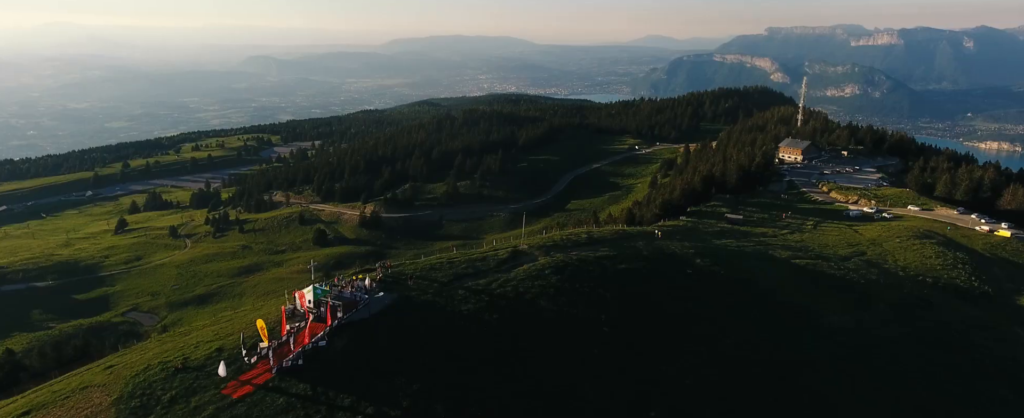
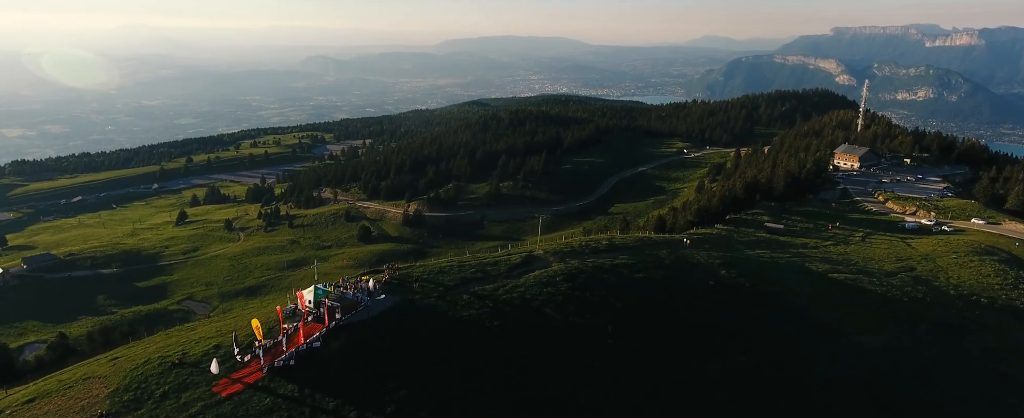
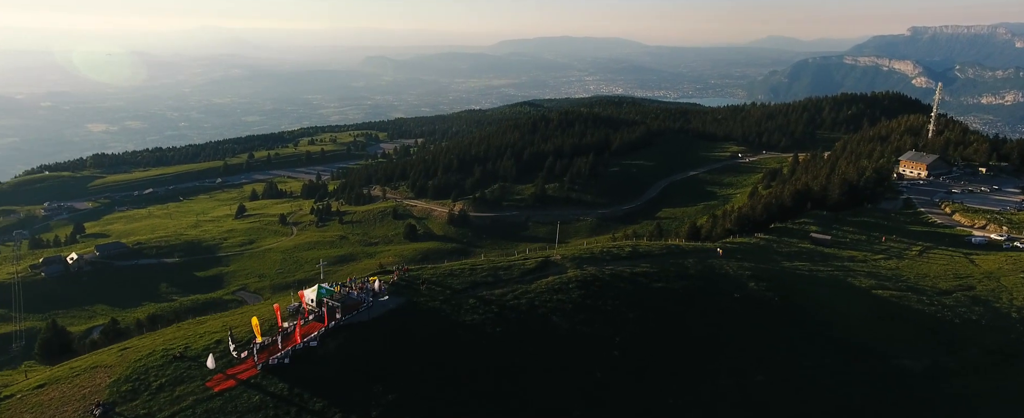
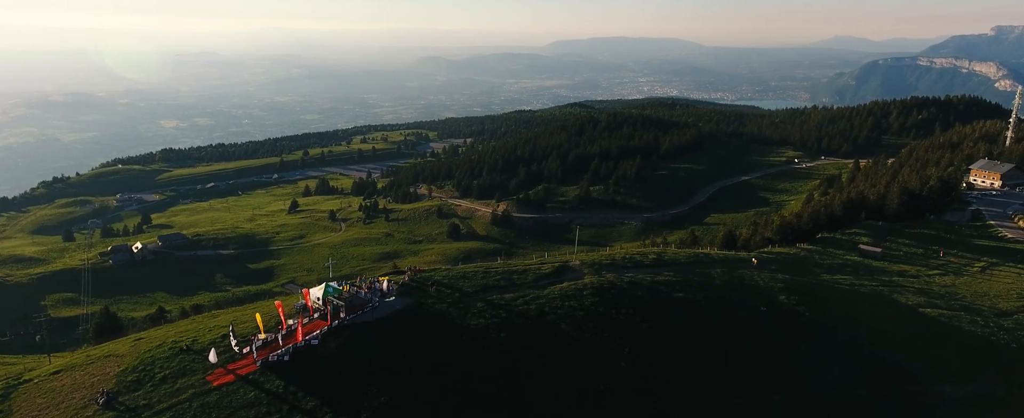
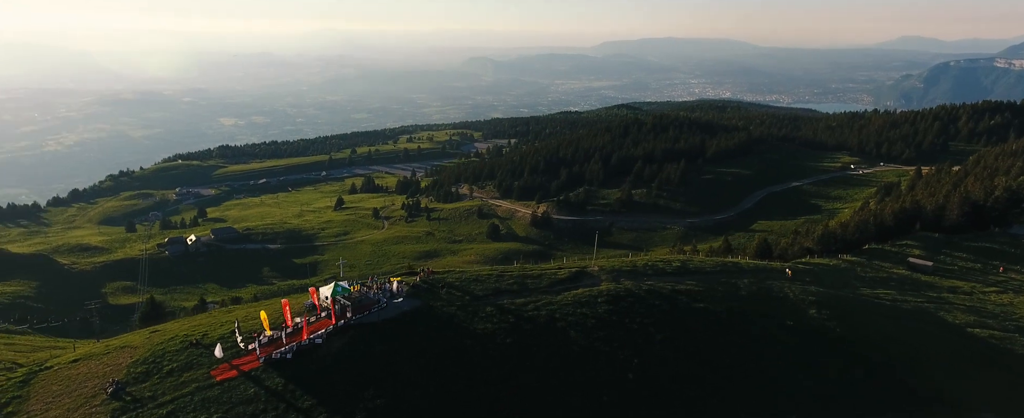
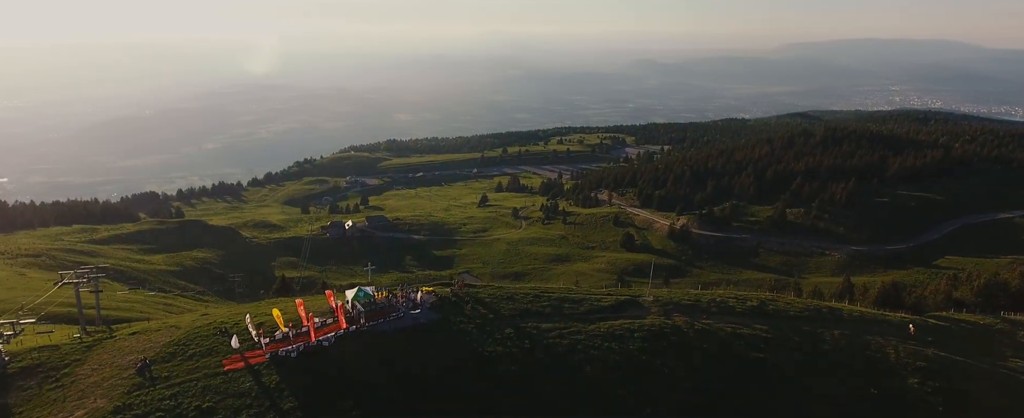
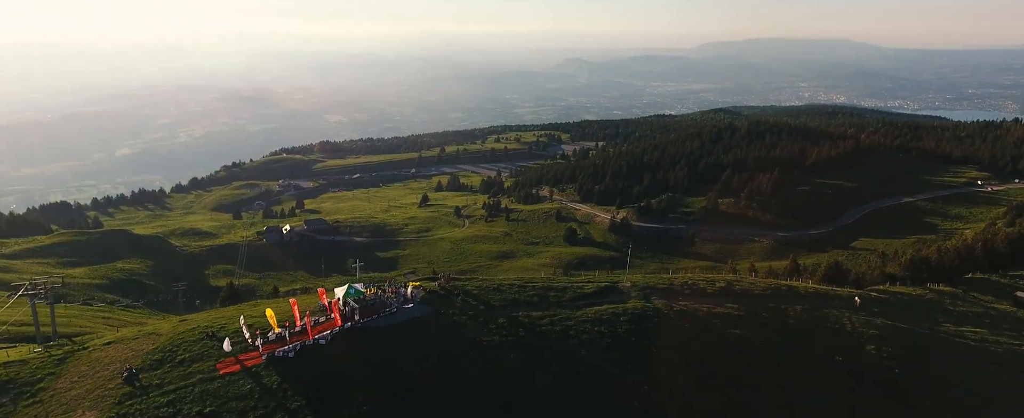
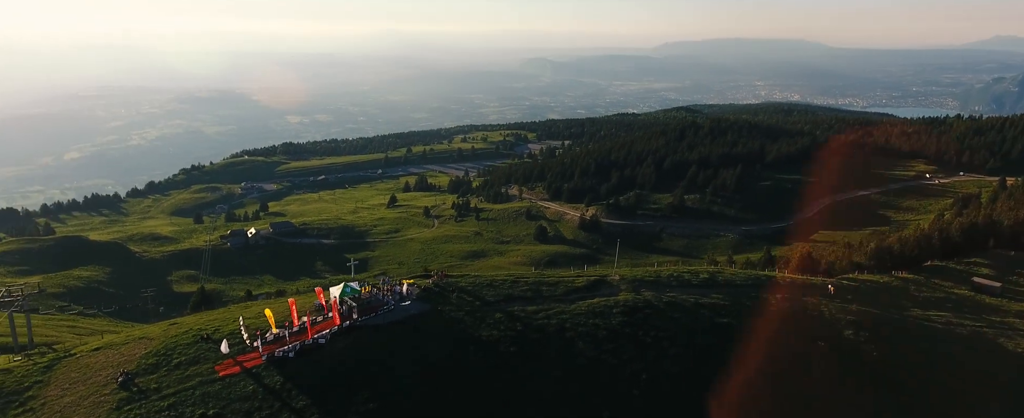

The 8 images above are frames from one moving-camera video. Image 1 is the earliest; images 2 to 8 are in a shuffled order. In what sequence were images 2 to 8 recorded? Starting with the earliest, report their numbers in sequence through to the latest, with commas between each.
2, 3, 4, 5, 8, 7, 6
